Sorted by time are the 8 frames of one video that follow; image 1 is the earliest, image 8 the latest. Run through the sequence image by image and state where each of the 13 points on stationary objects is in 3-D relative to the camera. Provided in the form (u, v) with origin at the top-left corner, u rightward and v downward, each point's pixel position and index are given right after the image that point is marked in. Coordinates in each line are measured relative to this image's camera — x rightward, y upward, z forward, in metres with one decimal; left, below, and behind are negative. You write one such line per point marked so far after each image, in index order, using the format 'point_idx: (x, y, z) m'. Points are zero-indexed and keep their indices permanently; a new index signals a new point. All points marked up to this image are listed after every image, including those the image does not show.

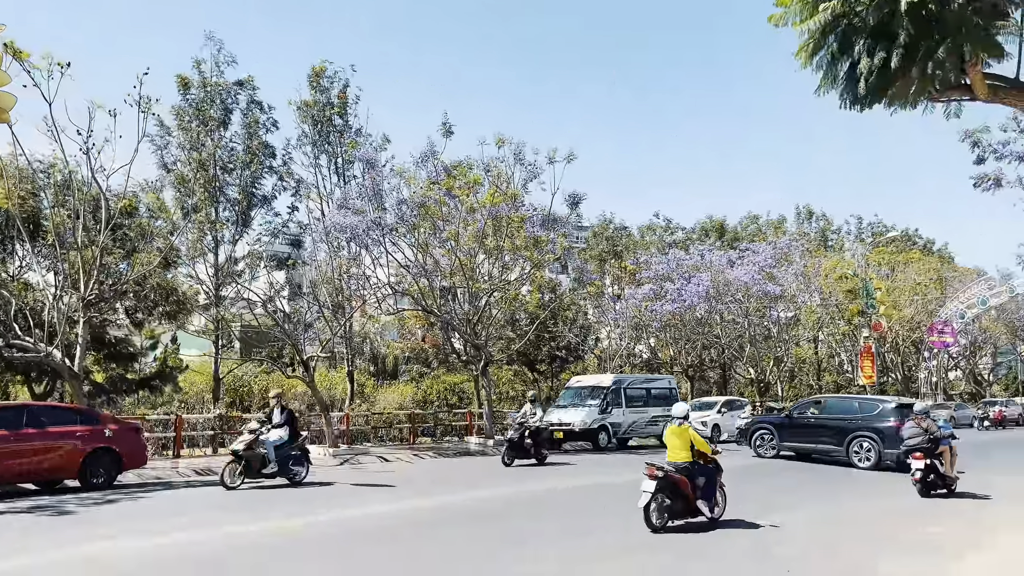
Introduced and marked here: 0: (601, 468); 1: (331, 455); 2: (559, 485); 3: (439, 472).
0: (+1.9, -3.9, +18.1) m
1: (-4.0, -3.7, +18.6) m
2: (+0.8, -3.6, +15.4) m
3: (-1.5, -3.7, +17.0) m
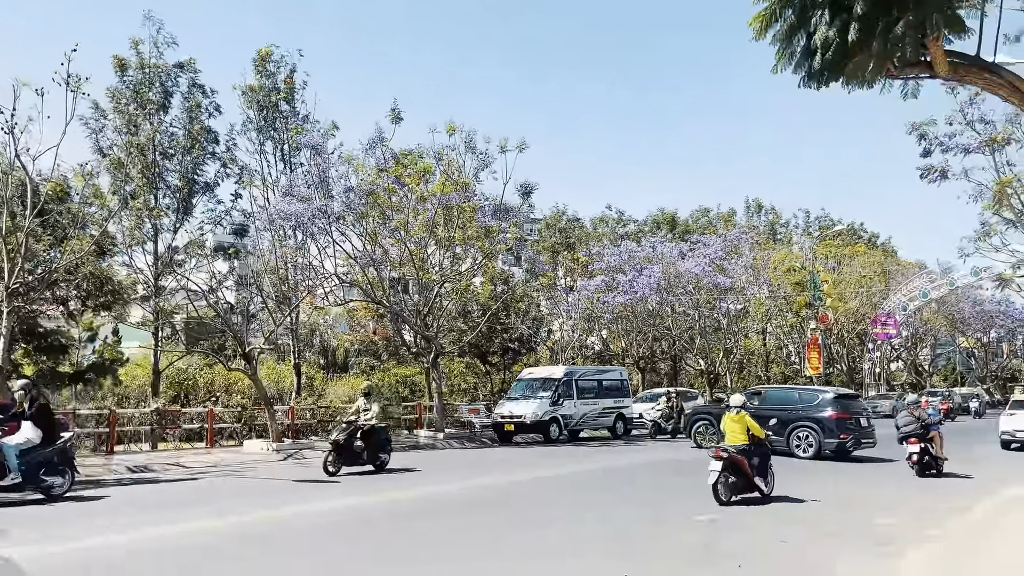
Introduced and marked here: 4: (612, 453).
0: (+0.8, -3.7, +17.9) m
1: (-5.1, -3.4, +18.0) m
2: (-0.1, -3.4, +15.2) m
3: (-2.5, -3.5, +16.6) m
4: (+2.3, -3.8, +19.5) m
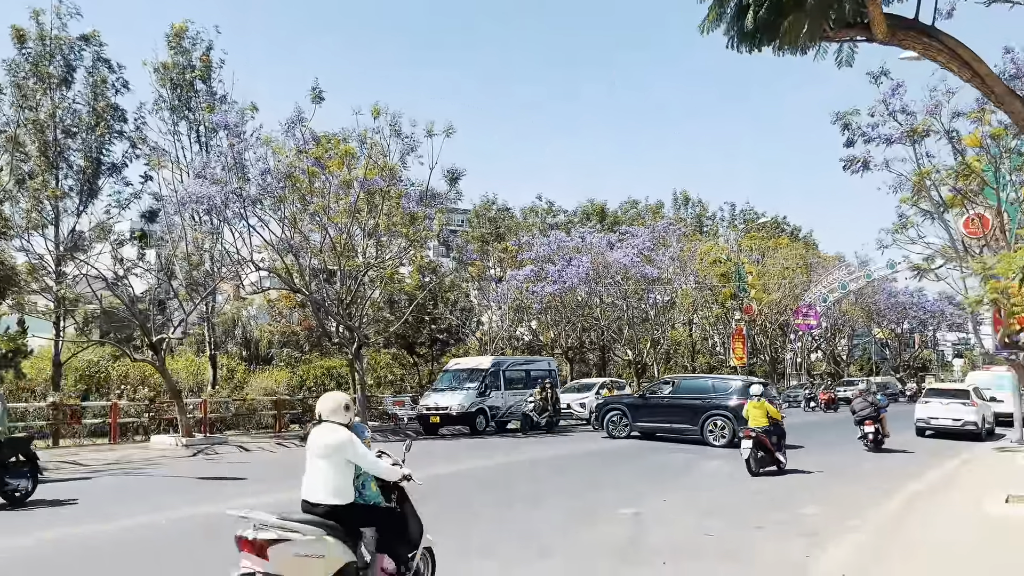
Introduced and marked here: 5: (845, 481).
0: (-0.7, -3.4, +17.5) m
1: (-6.6, -3.2, +17.1) m
2: (-1.4, -3.2, +14.7) m
3: (-3.9, -3.3, +15.9) m
4: (+0.6, -3.5, +19.2) m
5: (+5.1, -3.0, +13.0) m
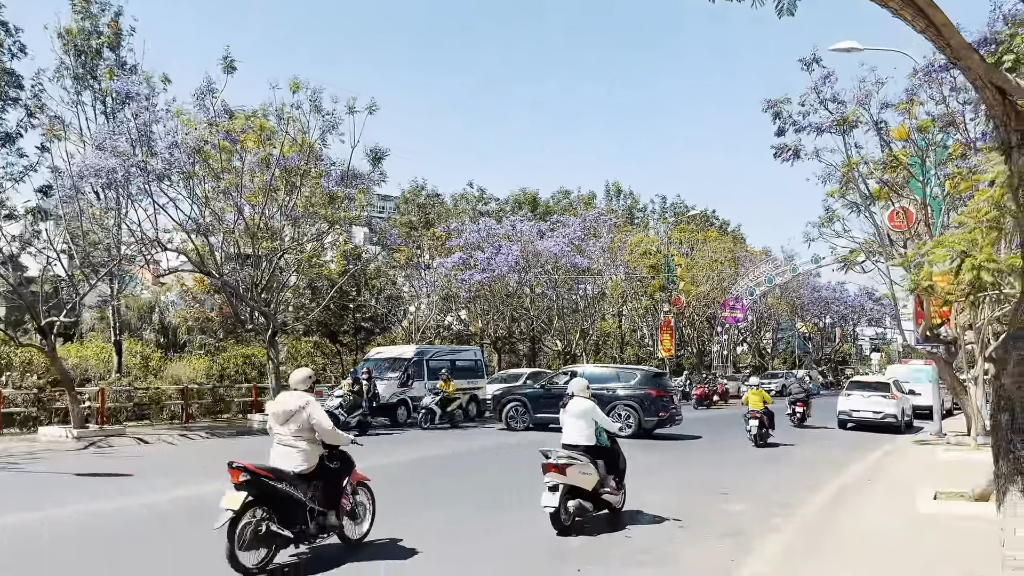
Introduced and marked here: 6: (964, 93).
0: (-2.3, -3.1, +16.7) m
1: (-8.1, -2.8, +15.9) m
2: (-2.8, -2.9, +13.9) m
3: (-5.4, -2.9, +14.9) m
4: (-1.1, -3.2, +18.5) m
5: (+3.8, -2.8, +12.7) m
6: (+8.5, +3.7, +15.9) m
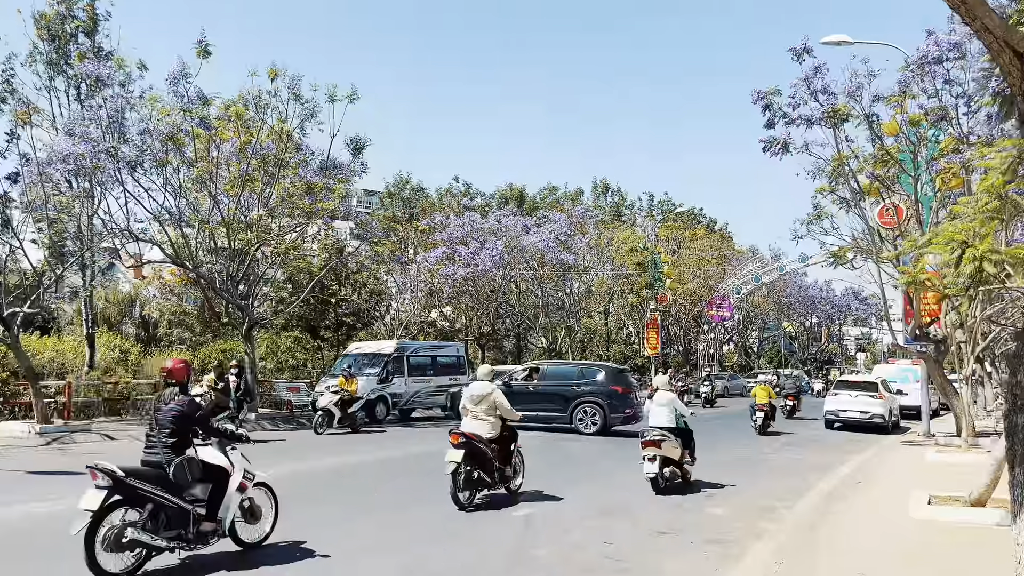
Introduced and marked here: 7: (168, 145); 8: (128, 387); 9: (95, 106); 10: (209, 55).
0: (-2.7, -3.0, +16.2) m
1: (-8.5, -2.6, +15.3) m
2: (-3.1, -2.8, +13.4) m
3: (-5.7, -2.8, +14.4) m
4: (-1.5, -3.1, +18.0) m
5: (+3.5, -2.8, +12.3) m
6: (+8.1, +3.7, +15.6) m
7: (-7.7, +3.2, +18.9) m
8: (-8.9, -2.3, +19.9) m
9: (-9.1, +4.0, +18.7) m
10: (-6.3, +4.8, +17.6) m
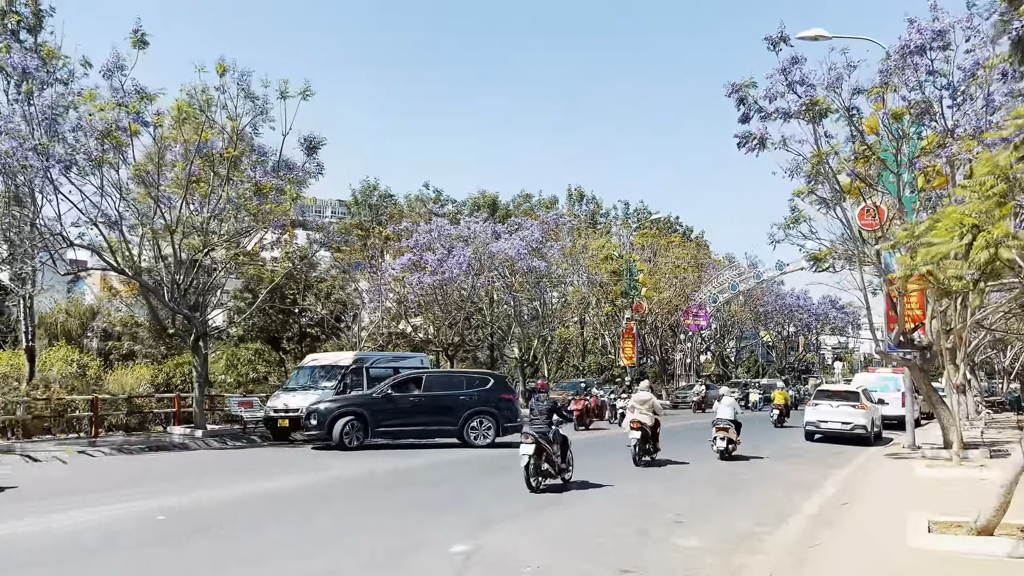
0: (-3.4, -3.1, +15.0) m
1: (-9.2, -2.7, +14.0) m
2: (-3.7, -2.8, +12.2) m
3: (-6.4, -2.9, +13.1) m
4: (-2.3, -3.2, +16.8) m
5: (+2.9, -2.8, +11.2) m
6: (+7.4, +3.6, +14.7) m
7: (-8.4, +3.0, +17.7) m
8: (-9.7, -2.5, +18.6) m
9: (-9.9, +3.8, +17.4) m
10: (-7.1, +4.7, +16.5) m
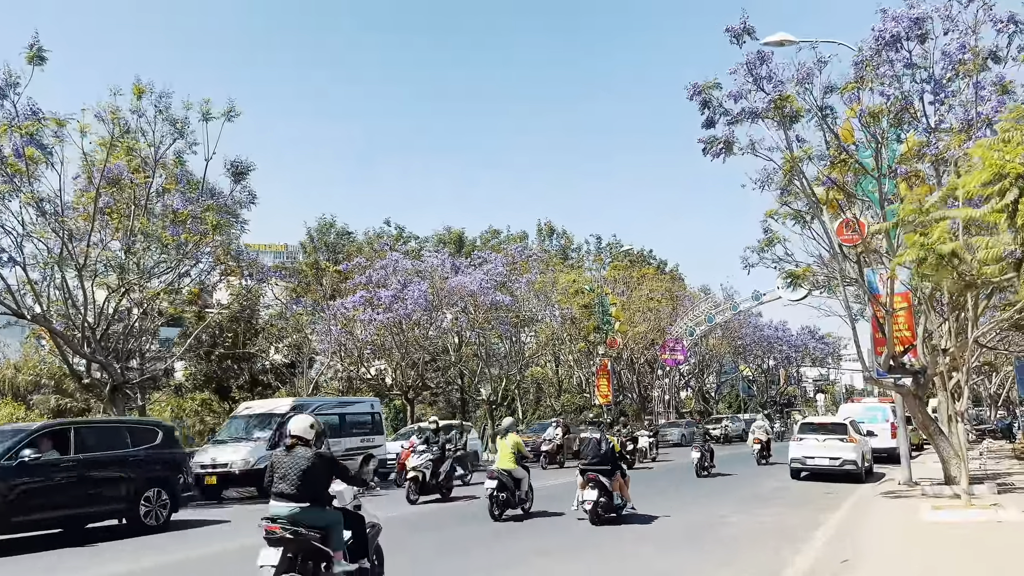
0: (-4.2, -3.7, +13.0) m
1: (-10.0, -3.4, +11.9) m
2: (-4.5, -3.3, +10.2) m
3: (-7.1, -3.4, +11.1) m
4: (-3.1, -3.9, +14.9) m
5: (+2.2, -3.0, +9.4) m
6: (+6.4, +3.4, +13.4) m
7: (-9.5, +2.1, +15.9) m
8: (-10.6, -3.4, +16.5) m
9: (-10.9, +2.9, +15.6) m
10: (-8.2, +3.9, +14.8) m
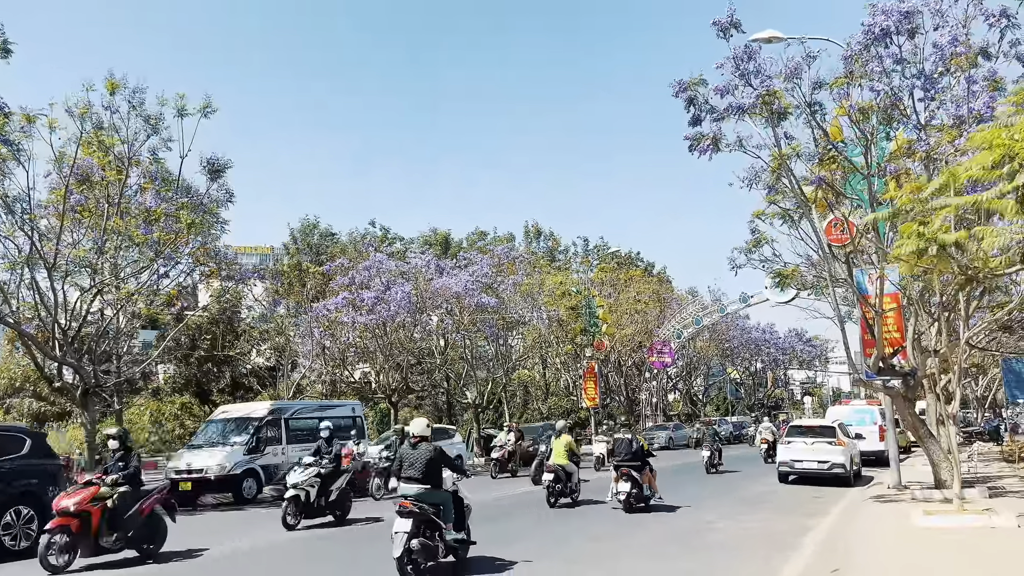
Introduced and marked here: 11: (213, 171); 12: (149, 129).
0: (-4.5, -3.7, +12.6) m
1: (-10.2, -3.4, +11.4) m
2: (-4.7, -3.3, +9.8) m
3: (-7.4, -3.4, +10.6) m
4: (-3.4, -3.9, +14.5) m
5: (+2.0, -3.0, +9.1) m
6: (+6.1, +3.4, +13.1) m
7: (-9.8, +2.1, +15.4) m
8: (-10.9, -3.4, +15.9) m
9: (-11.2, +2.9, +15.1) m
10: (-8.5, +3.9, +14.3) m
11: (-6.0, +2.3, +17.2) m
12: (-7.1, +3.2, +16.8) m
